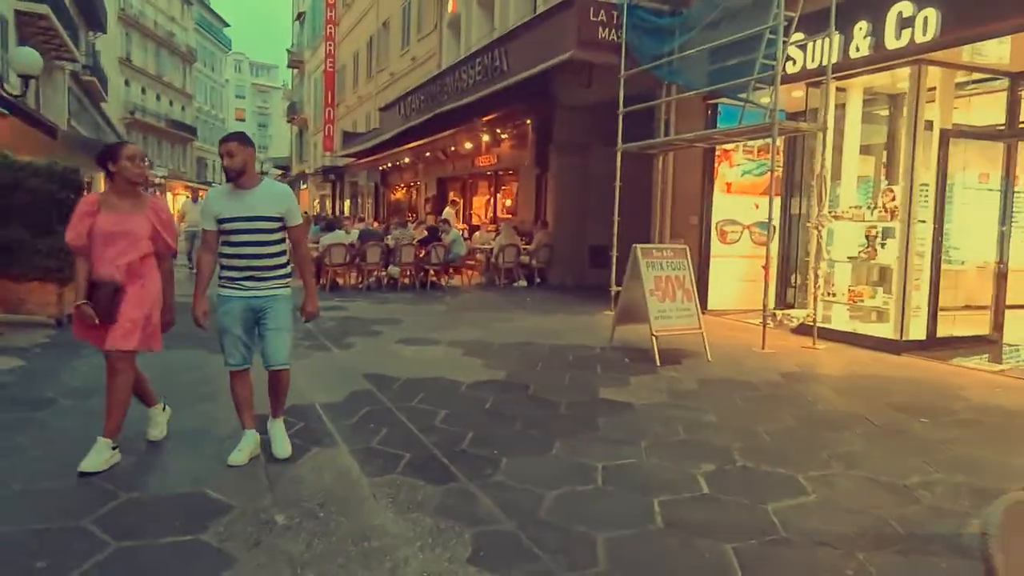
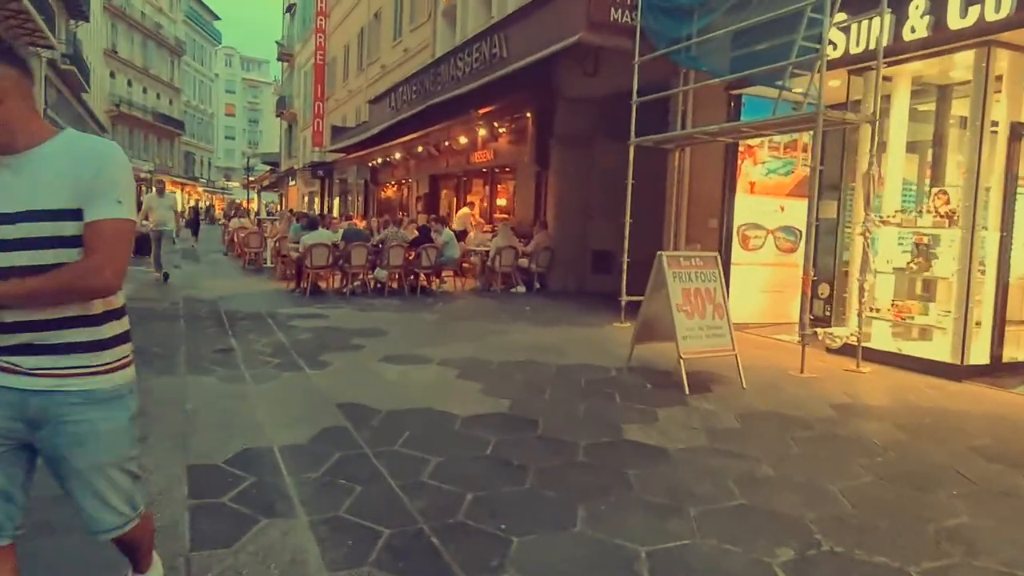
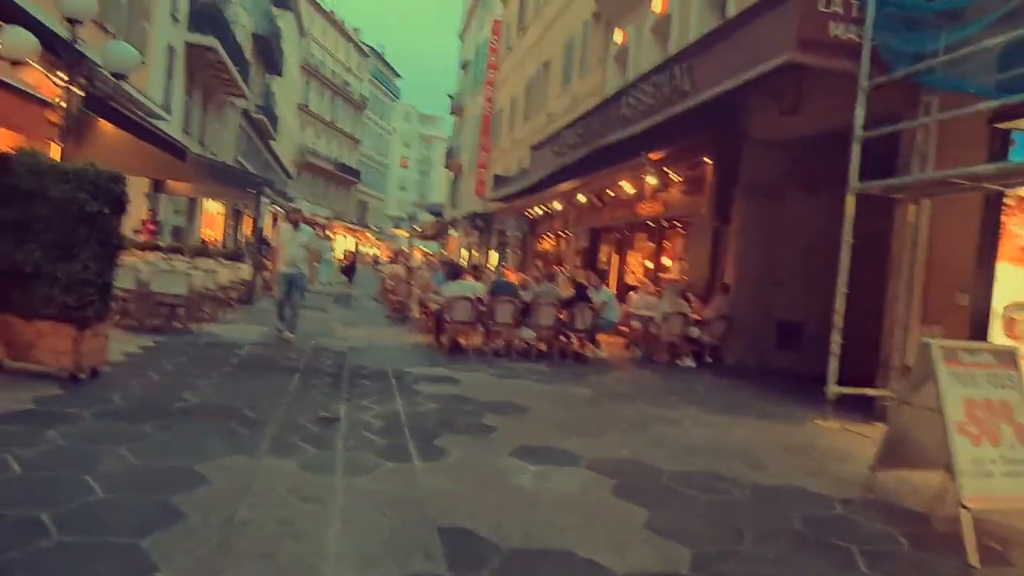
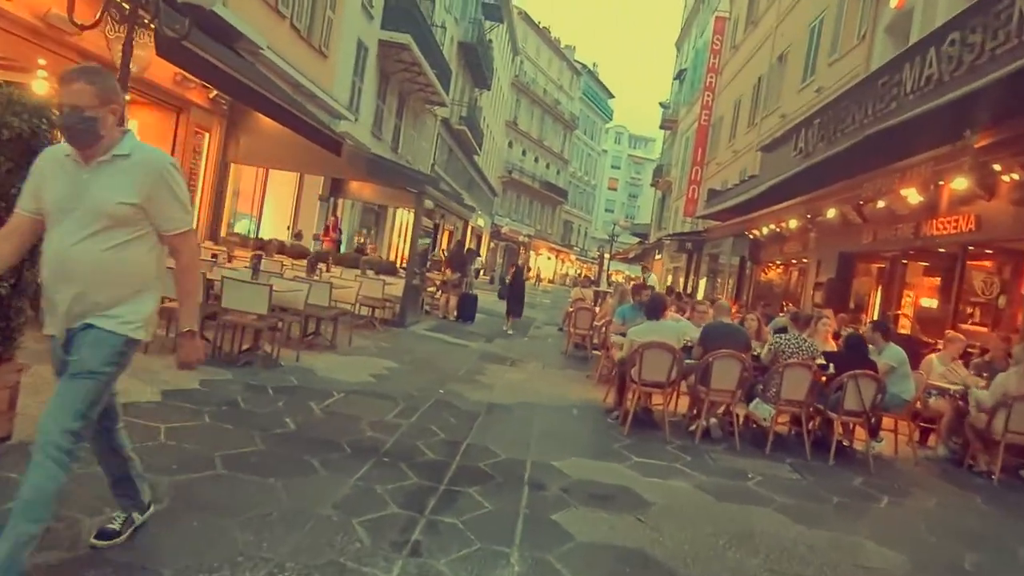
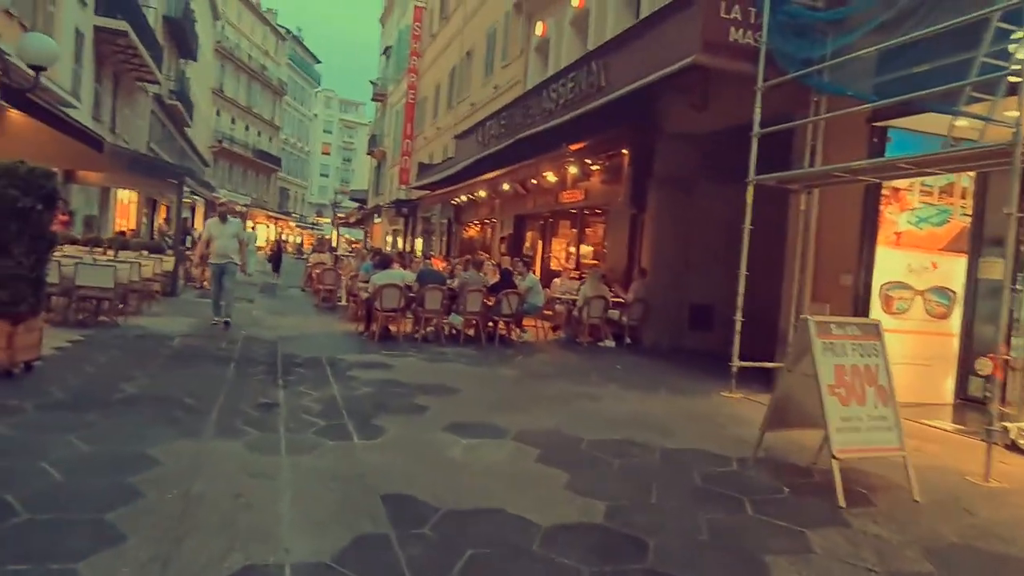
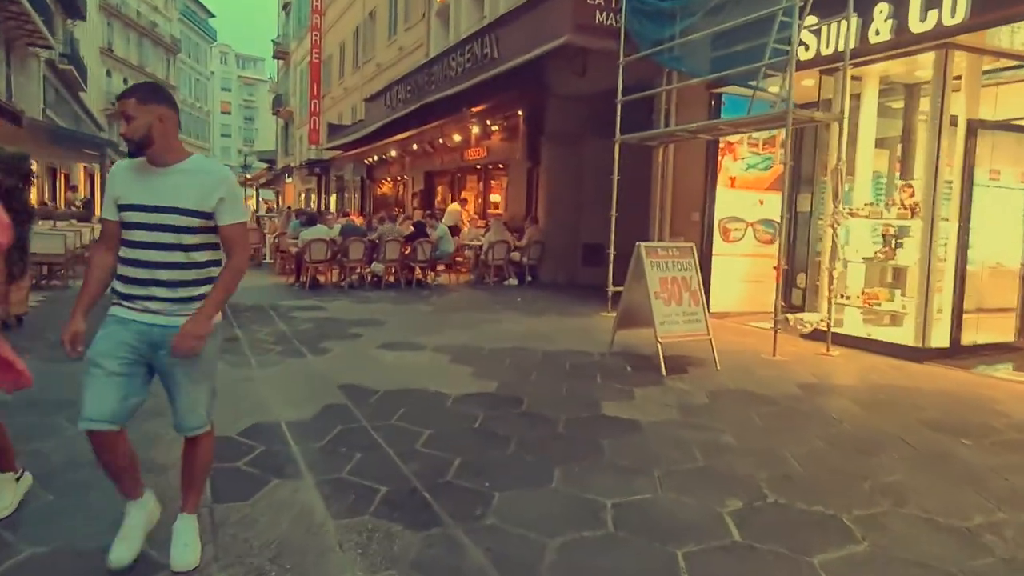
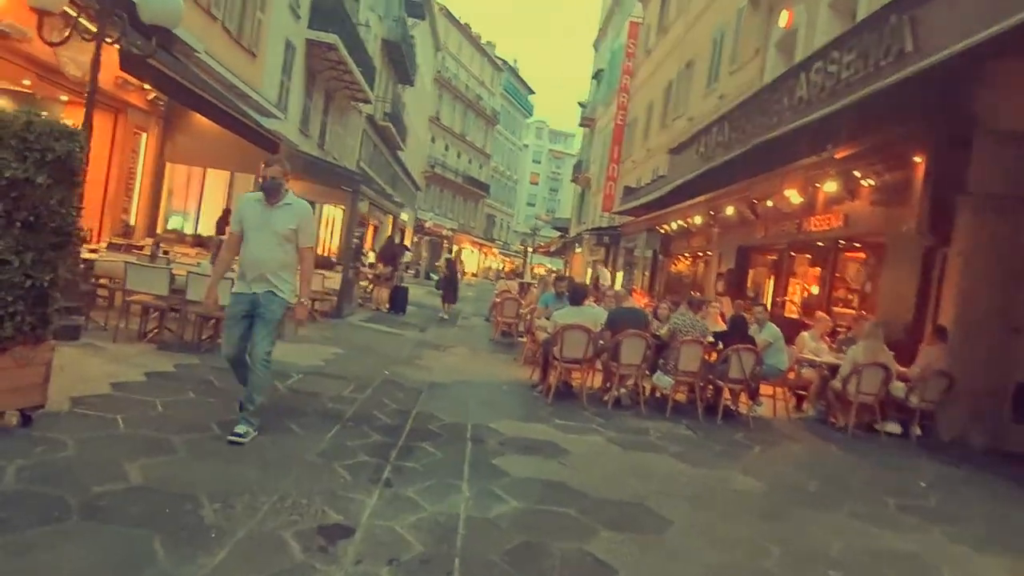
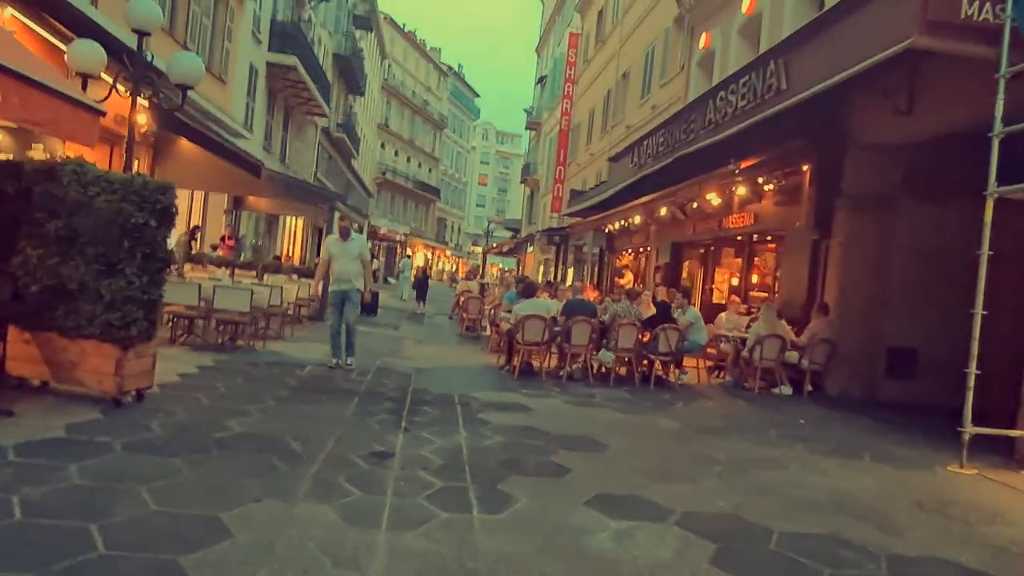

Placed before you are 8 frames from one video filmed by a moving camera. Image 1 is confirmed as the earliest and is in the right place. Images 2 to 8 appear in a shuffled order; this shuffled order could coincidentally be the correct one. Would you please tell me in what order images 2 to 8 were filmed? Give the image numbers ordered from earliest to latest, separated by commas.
6, 2, 5, 3, 8, 7, 4
